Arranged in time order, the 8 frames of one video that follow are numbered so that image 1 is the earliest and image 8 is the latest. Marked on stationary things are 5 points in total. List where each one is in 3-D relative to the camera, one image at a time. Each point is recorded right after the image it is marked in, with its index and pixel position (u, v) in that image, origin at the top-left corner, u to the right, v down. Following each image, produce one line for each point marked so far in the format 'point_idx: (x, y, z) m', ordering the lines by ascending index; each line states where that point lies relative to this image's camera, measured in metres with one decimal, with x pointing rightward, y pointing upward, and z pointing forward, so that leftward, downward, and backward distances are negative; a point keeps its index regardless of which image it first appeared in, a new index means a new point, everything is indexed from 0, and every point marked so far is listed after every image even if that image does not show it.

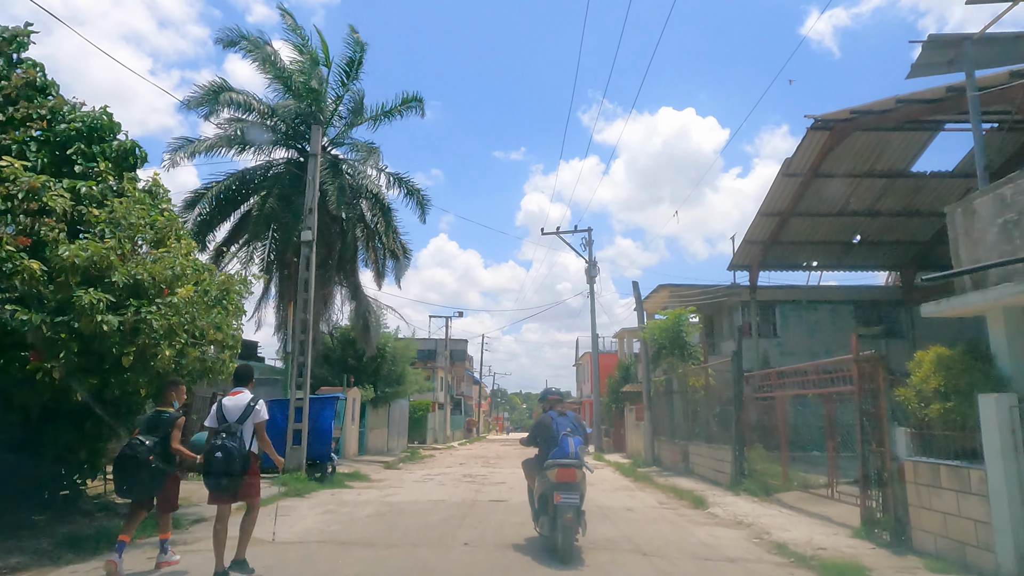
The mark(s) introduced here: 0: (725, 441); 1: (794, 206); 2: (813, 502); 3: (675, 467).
0: (+4.2, -3.0, +14.5) m
1: (+6.9, +2.0, +18.4) m
2: (+4.6, -3.2, +11.3) m
3: (+4.0, -4.4, +18.4) m
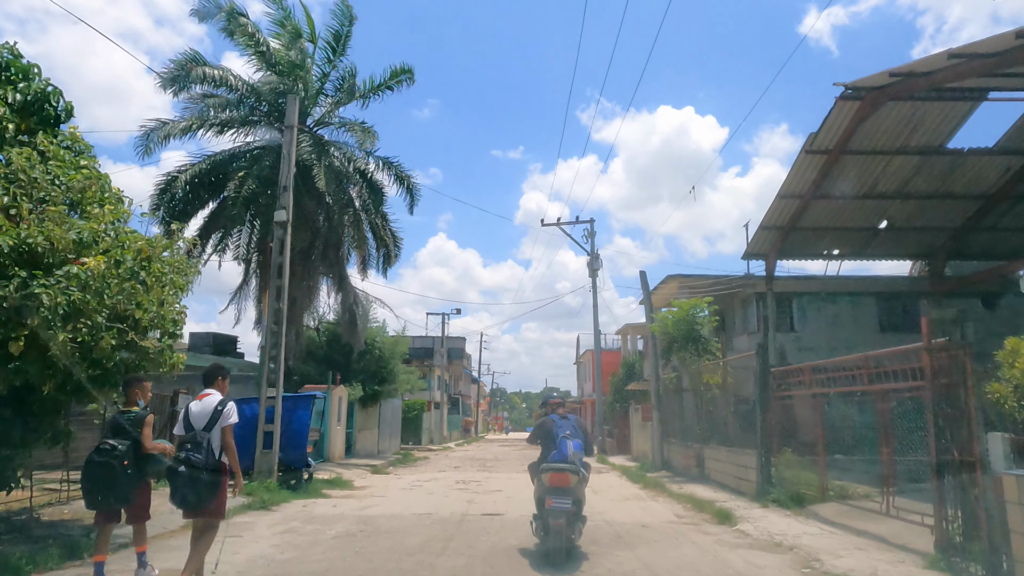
0: (+4.1, -2.7, +13.0) m
1: (+6.9, +2.3, +16.8) m
2: (+4.5, -3.0, +9.7) m
3: (+4.0, -4.2, +16.8) m
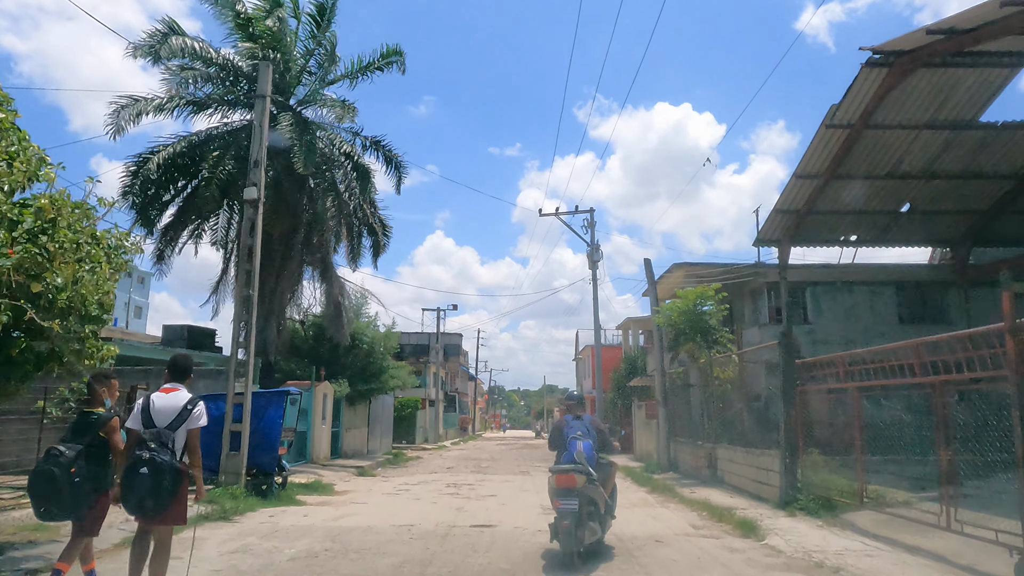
0: (+4.0, -2.5, +11.7) m
1: (+6.8, +2.5, +15.6) m
2: (+4.4, -2.7, +8.5) m
3: (+3.9, -3.9, +15.6) m
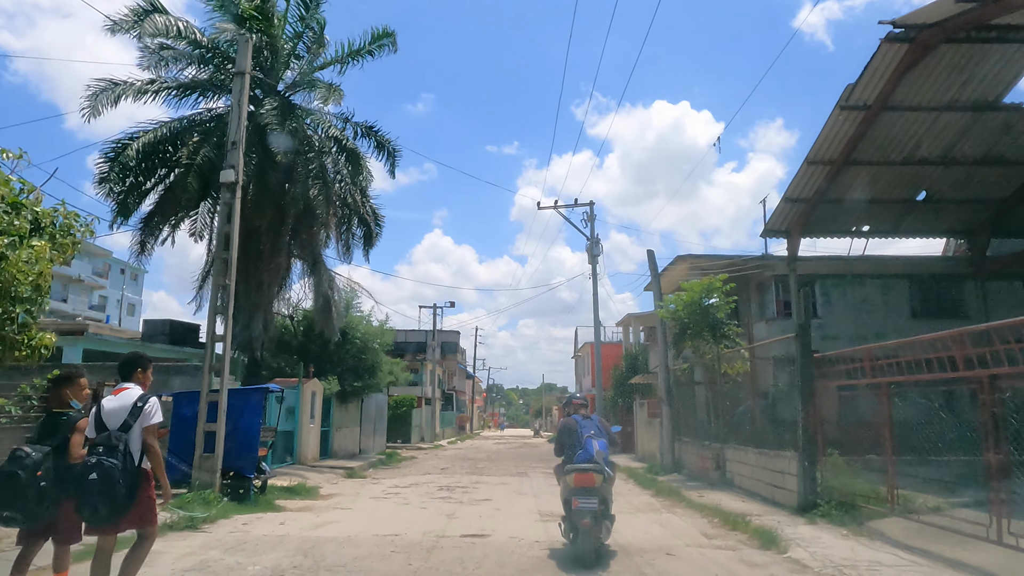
0: (+4.0, -2.3, +10.9) m
1: (+6.7, +2.7, +14.8) m
2: (+4.4, -2.6, +7.7) m
3: (+3.8, -3.7, +14.8) m
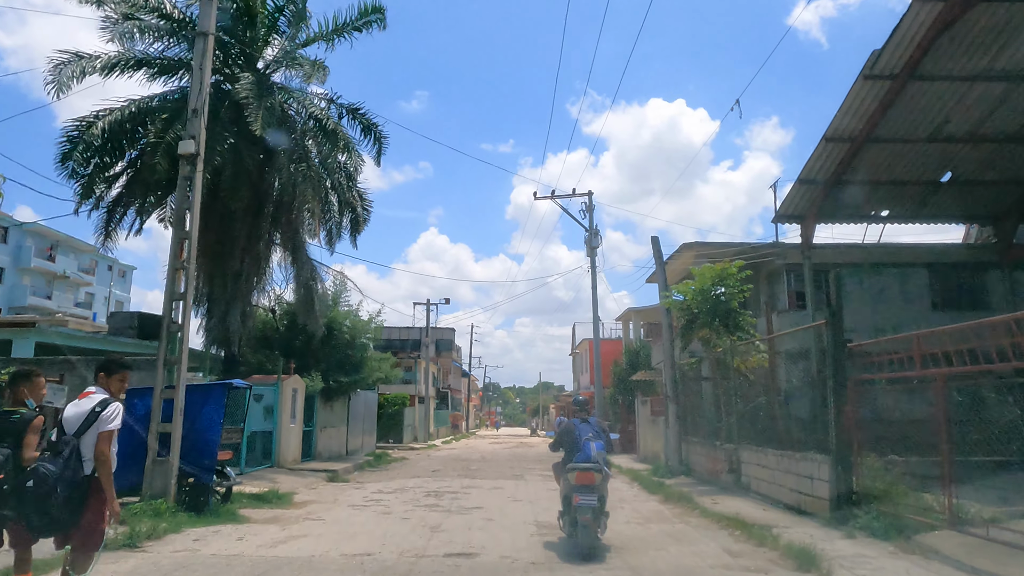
0: (+3.9, -2.1, +9.7) m
1: (+6.6, +2.9, +13.6) m
2: (+4.3, -2.4, +6.5) m
3: (+3.7, -3.5, +13.6) m
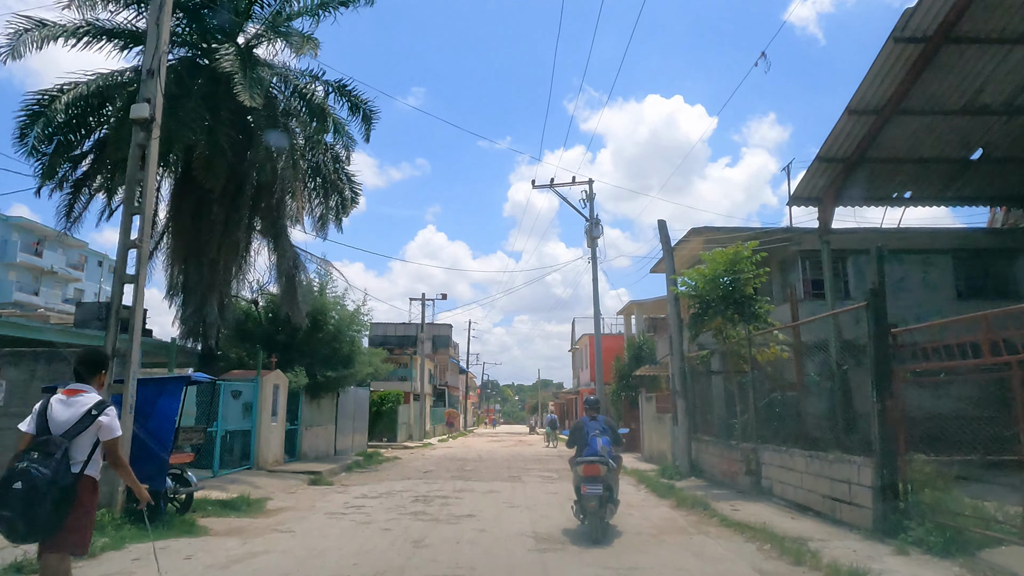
0: (+3.8, -1.9, +8.6) m
1: (+6.5, +3.2, +12.5) m
2: (+4.3, -2.1, +5.4) m
3: (+3.6, -3.2, +12.5) m
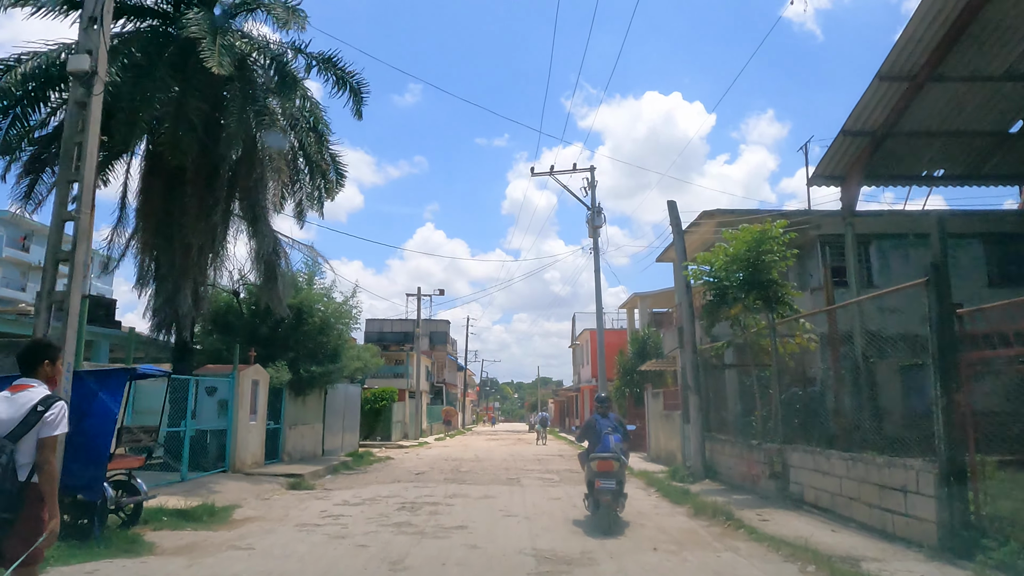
0: (+3.8, -1.6, +7.4) m
1: (+6.5, +3.4, +11.3) m
2: (+4.3, -1.9, +4.2) m
3: (+3.6, -3.0, +11.3) m
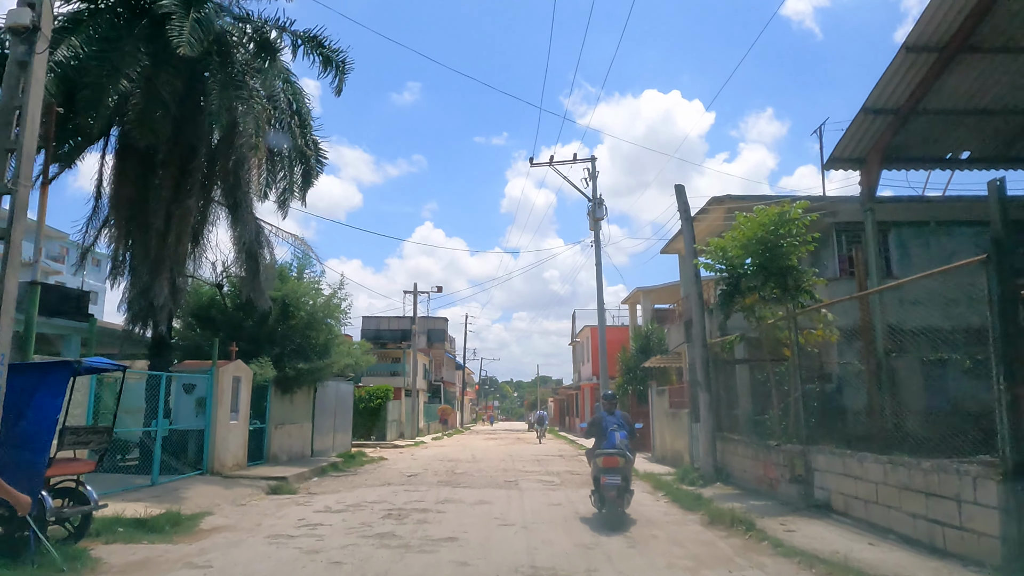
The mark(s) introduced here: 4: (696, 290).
0: (+3.8, -1.5, +6.6) m
1: (+6.4, +3.6, +10.4) m
2: (+4.2, -1.7, +3.3) m
3: (+3.6, -2.8, +10.5) m
4: (+3.2, 0.0, +12.7) m
